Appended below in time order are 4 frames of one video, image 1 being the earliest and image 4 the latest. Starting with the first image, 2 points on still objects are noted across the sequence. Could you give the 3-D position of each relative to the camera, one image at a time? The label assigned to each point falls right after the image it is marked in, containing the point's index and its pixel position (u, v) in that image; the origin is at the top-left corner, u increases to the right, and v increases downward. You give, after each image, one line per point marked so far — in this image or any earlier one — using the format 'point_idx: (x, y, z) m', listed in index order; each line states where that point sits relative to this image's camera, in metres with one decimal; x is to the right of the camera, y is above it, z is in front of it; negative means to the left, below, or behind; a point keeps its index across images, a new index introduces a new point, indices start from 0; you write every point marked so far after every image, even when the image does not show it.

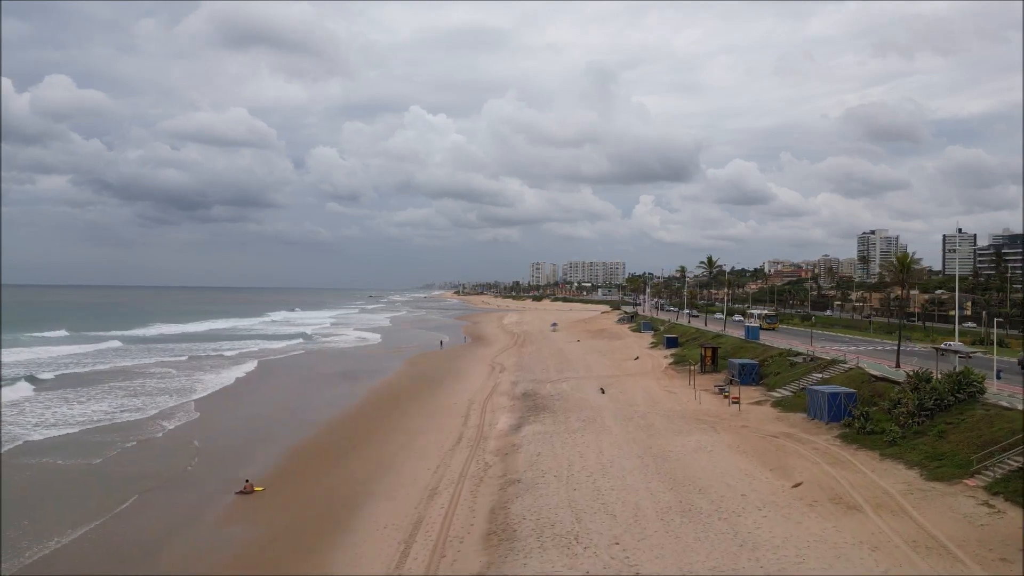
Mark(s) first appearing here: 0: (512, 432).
0: (0.0, -5.0, +19.0) m
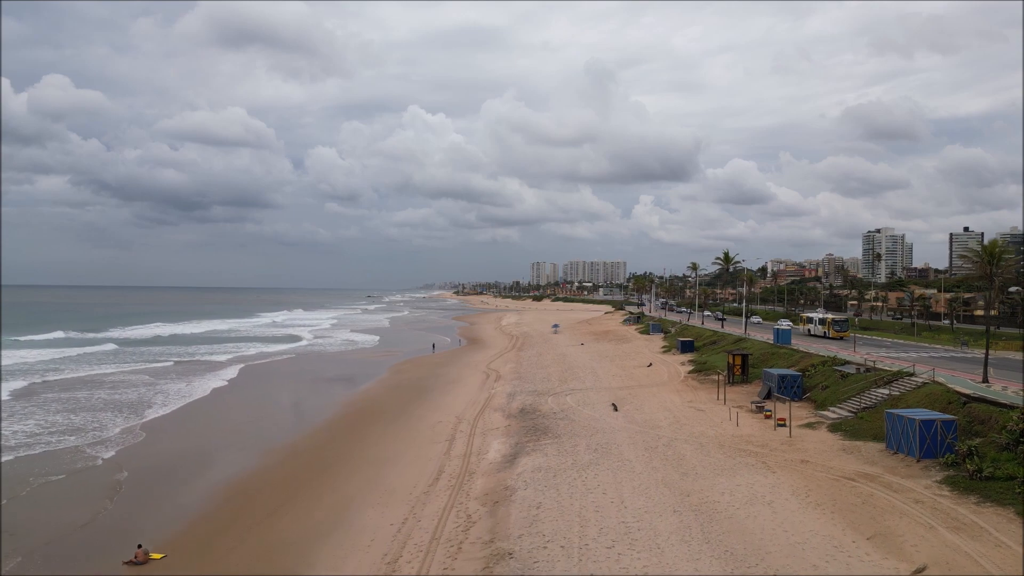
0: (-0.1, -4.9, +15.0) m
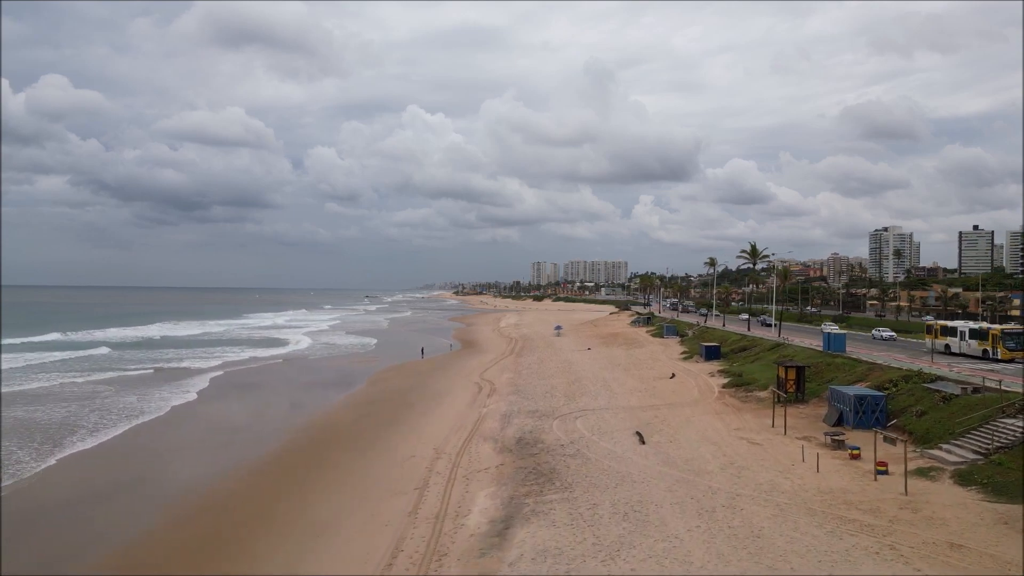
0: (-0.3, -4.7, +10.1) m
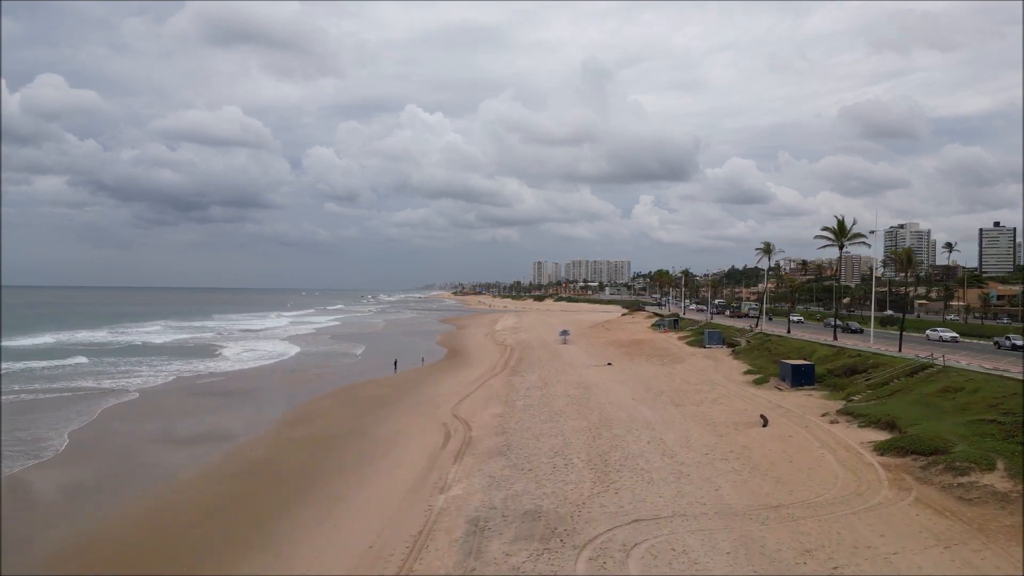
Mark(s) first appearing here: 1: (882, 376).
0: (-0.7, -4.3, -0.2) m
1: (+12.0, -2.7, +18.0) m
